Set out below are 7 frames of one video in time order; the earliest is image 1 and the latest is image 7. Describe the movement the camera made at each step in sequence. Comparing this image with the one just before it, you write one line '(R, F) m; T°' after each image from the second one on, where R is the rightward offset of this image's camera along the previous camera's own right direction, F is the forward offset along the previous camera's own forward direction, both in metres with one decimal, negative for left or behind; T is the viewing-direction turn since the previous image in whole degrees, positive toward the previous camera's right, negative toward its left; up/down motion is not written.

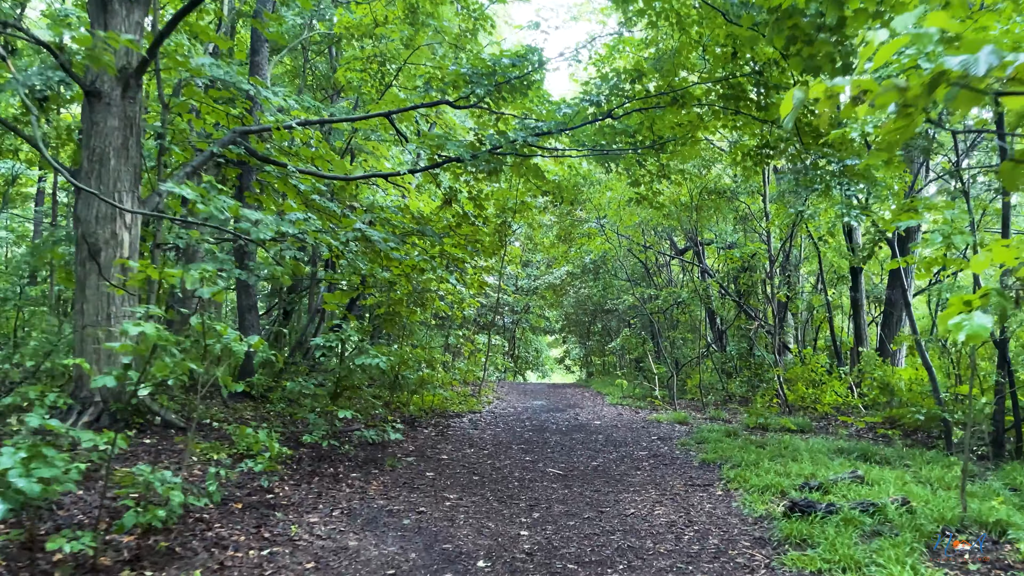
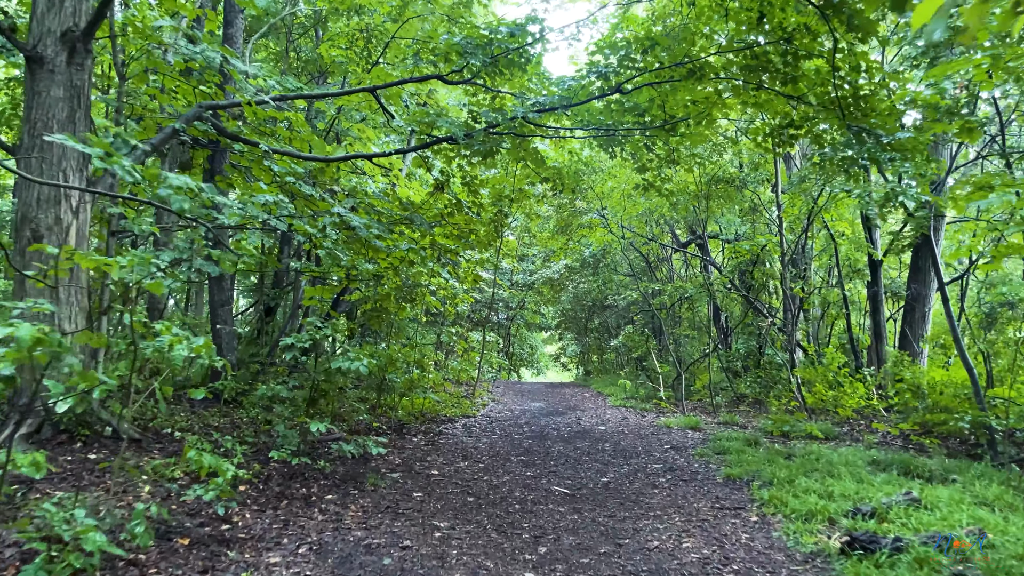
(0.0, +0.6) m; 0°
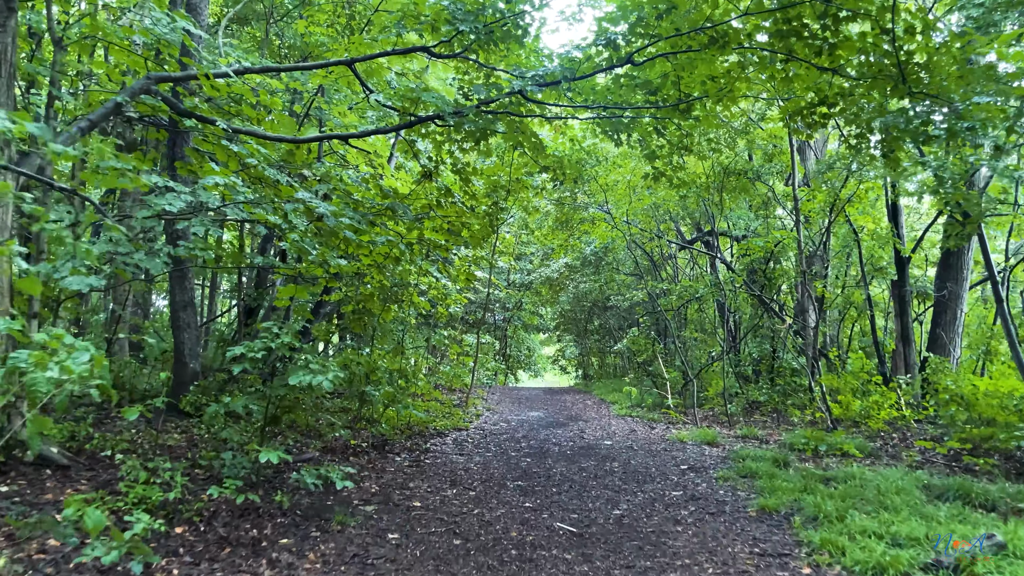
(0.0, +0.7) m; 0°
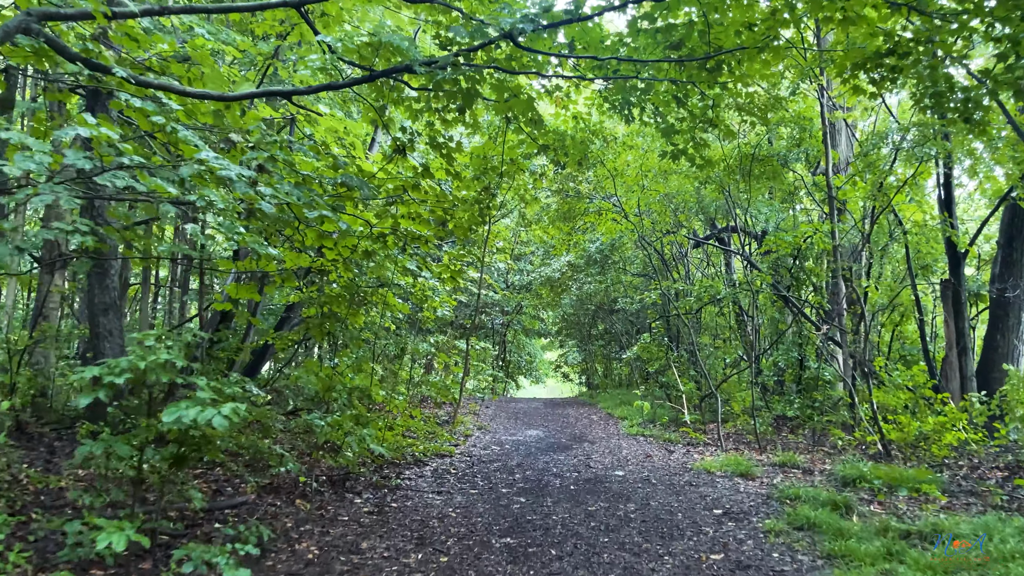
(+0.1, +1.0) m; 0°
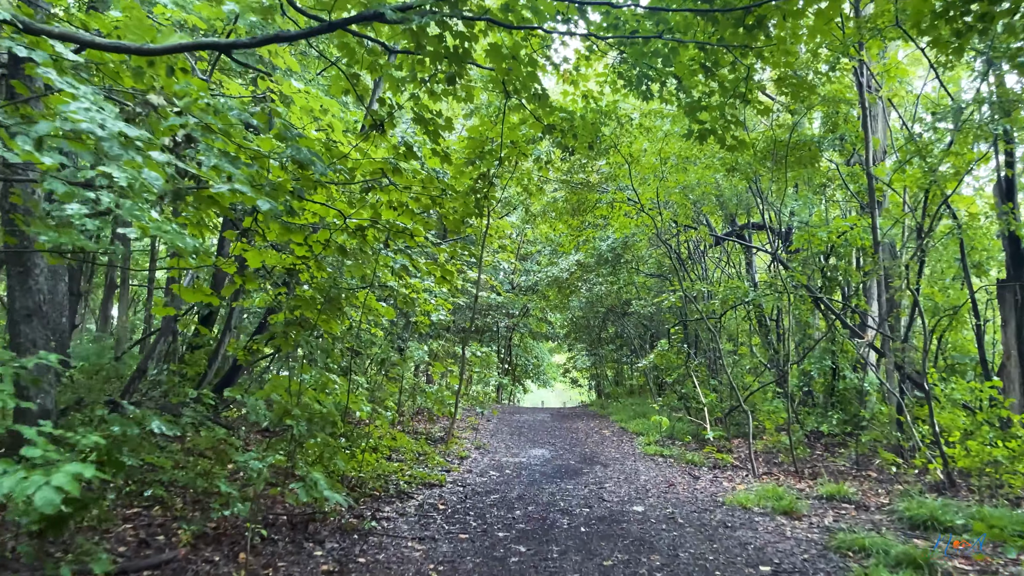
(0.0, +0.8) m; -1°
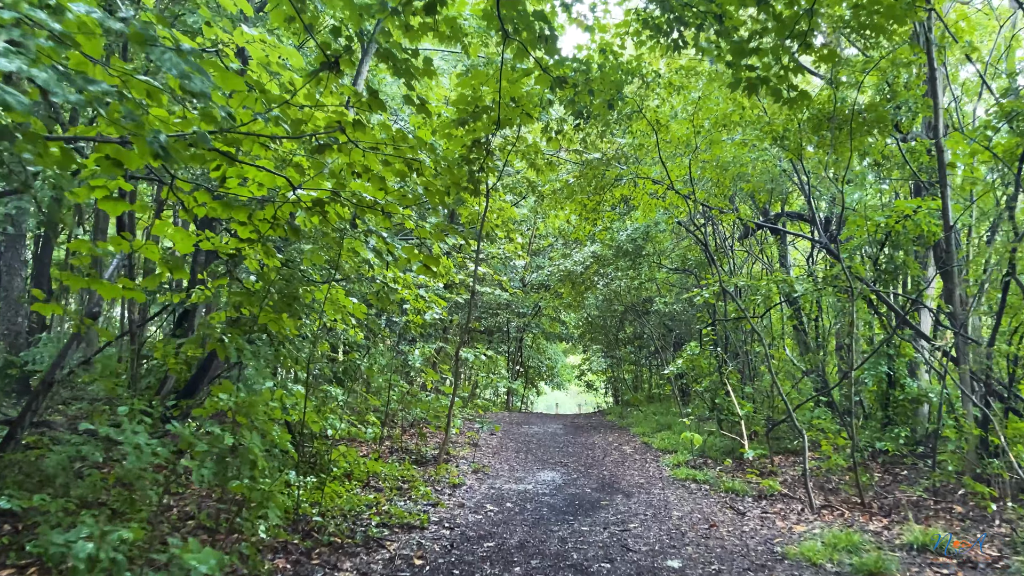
(+0.1, +1.0) m; -1°
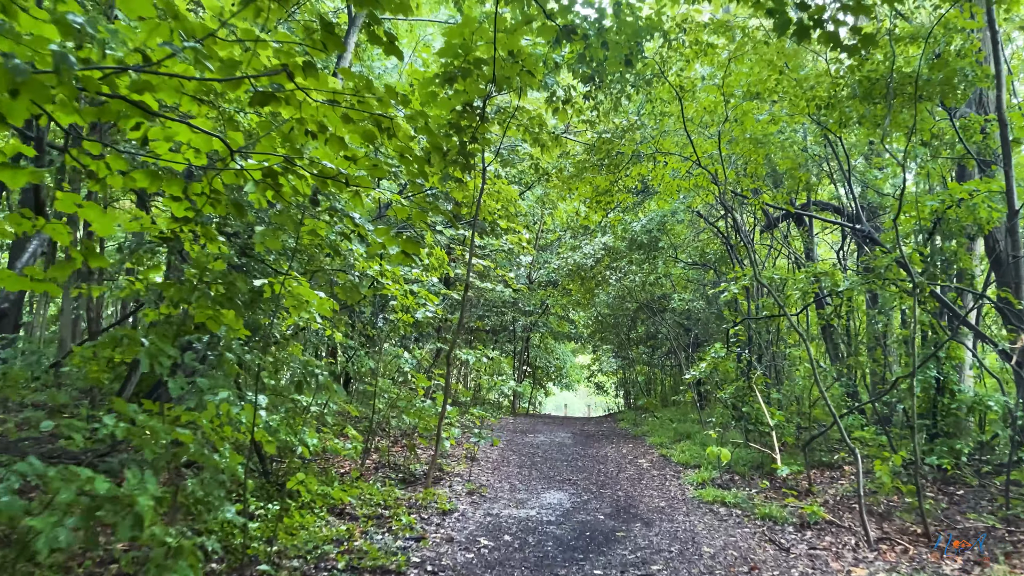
(0.0, +0.7) m; -1°
